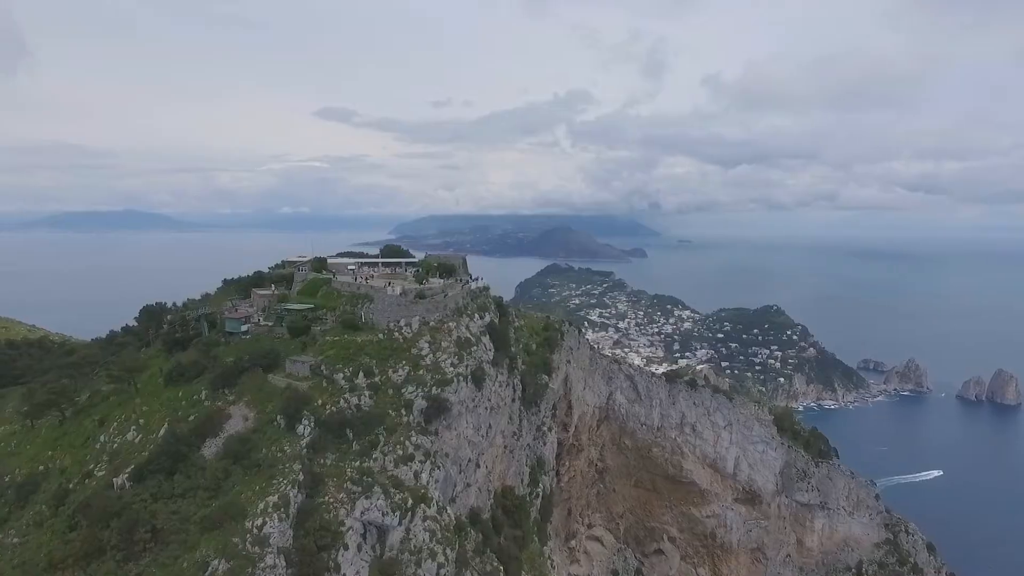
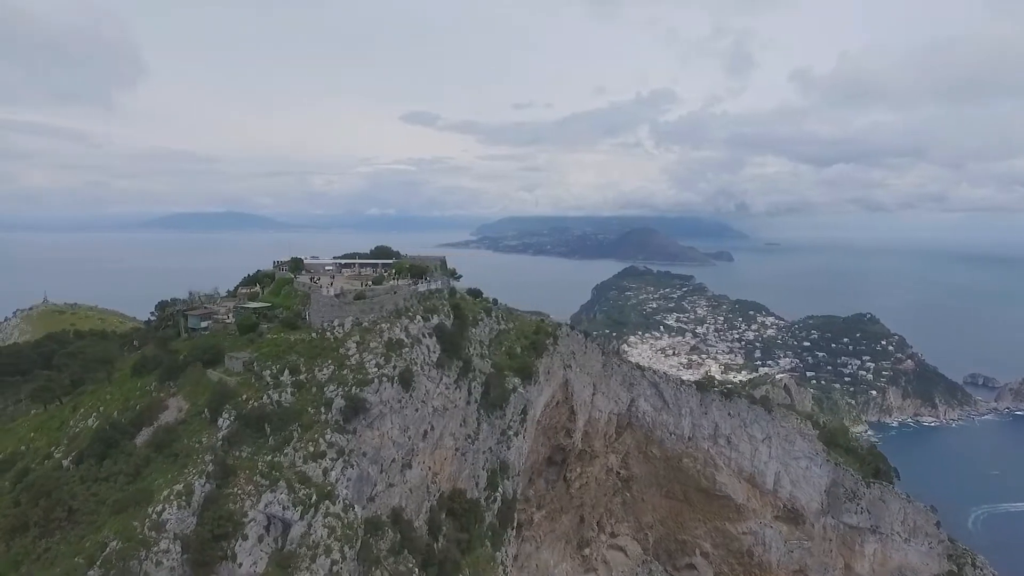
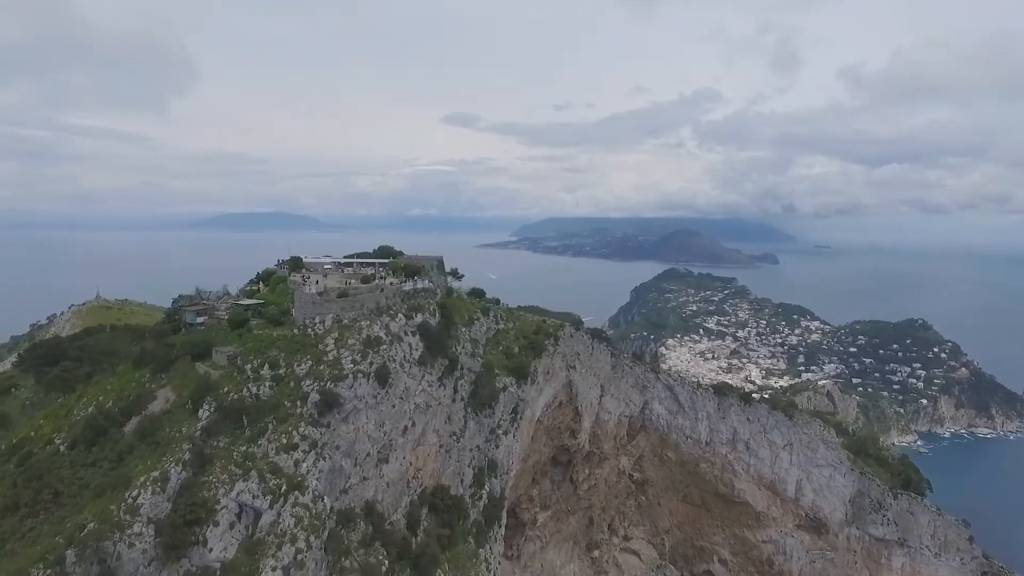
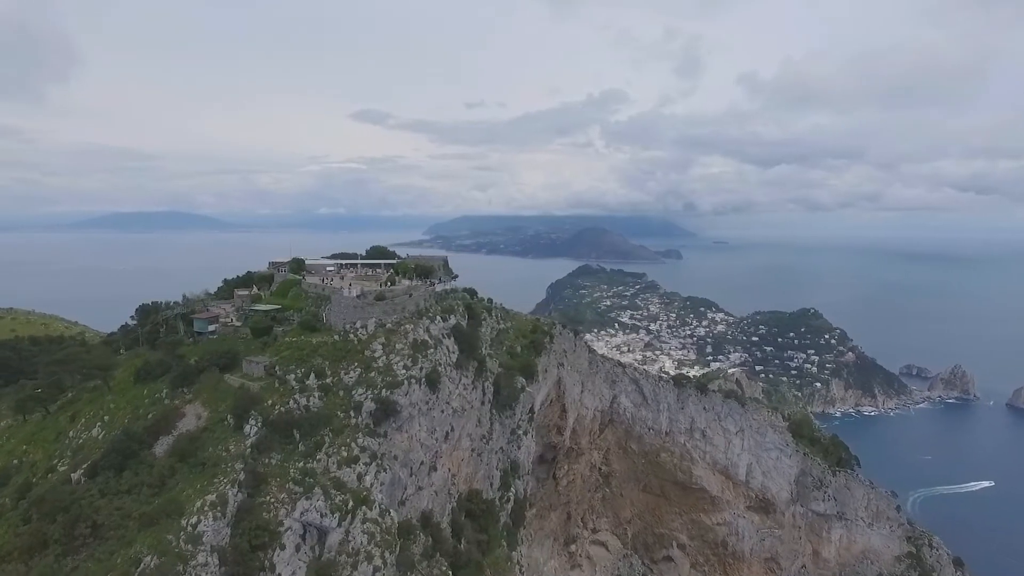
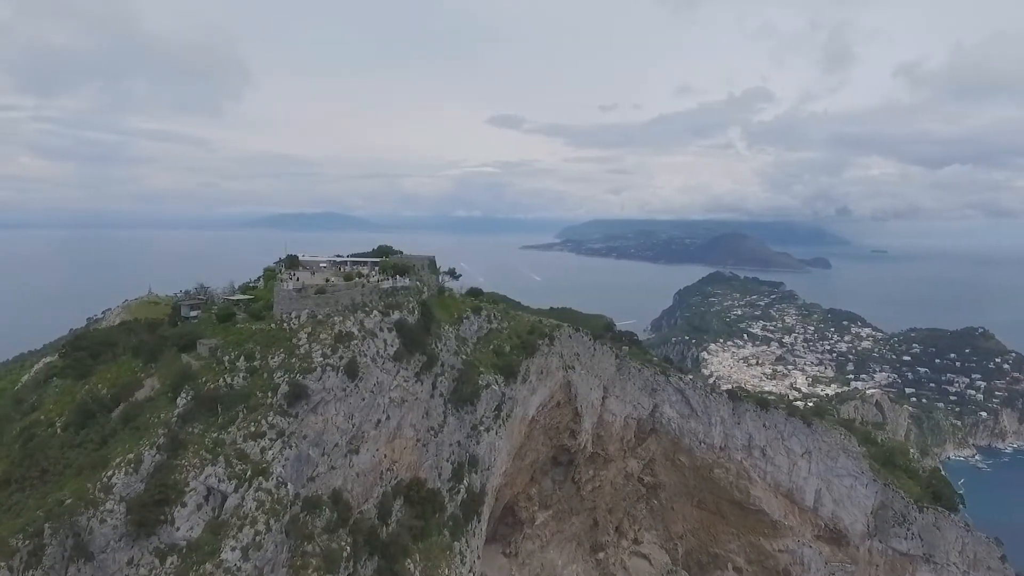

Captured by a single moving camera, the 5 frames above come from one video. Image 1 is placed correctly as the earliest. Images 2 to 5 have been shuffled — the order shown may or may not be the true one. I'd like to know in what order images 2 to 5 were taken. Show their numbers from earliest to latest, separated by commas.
4, 2, 3, 5
